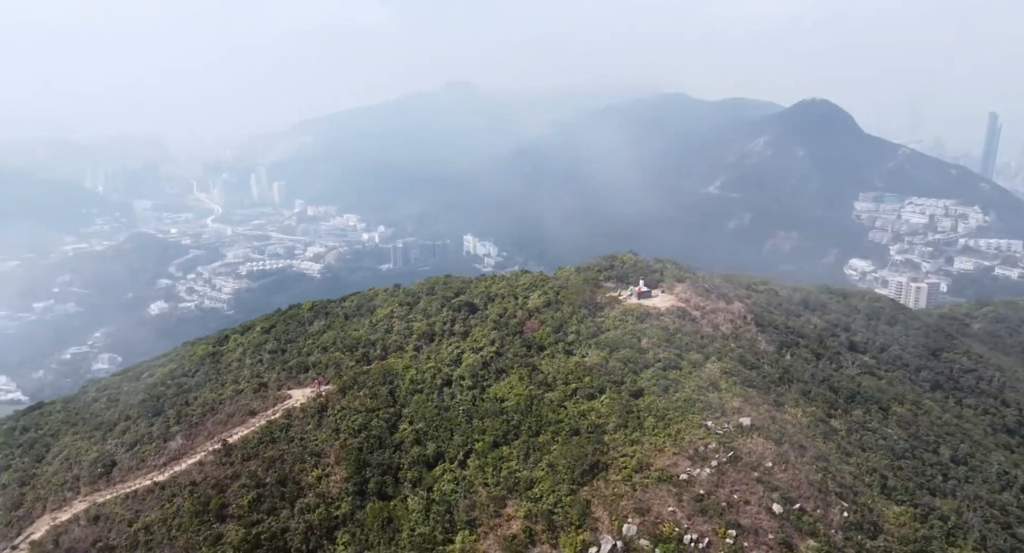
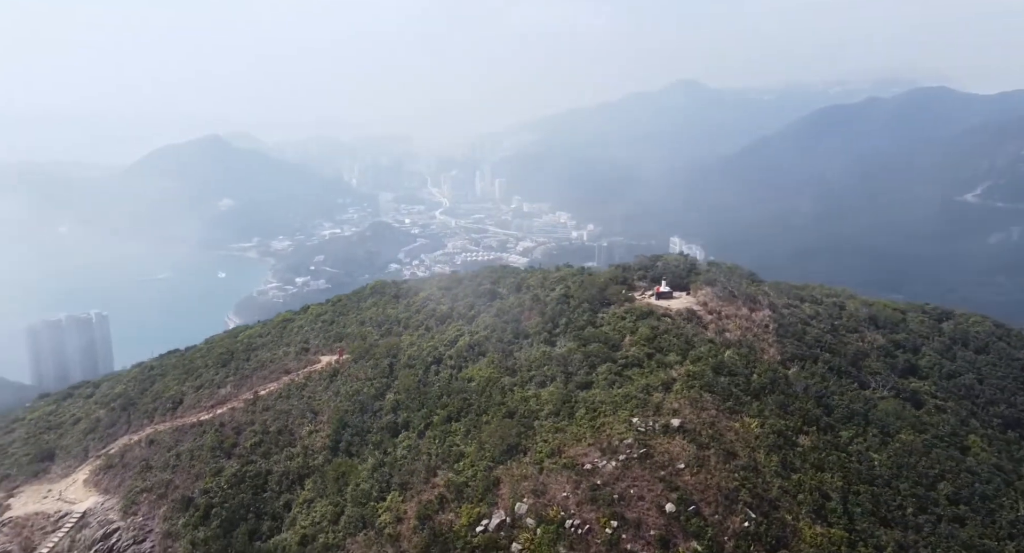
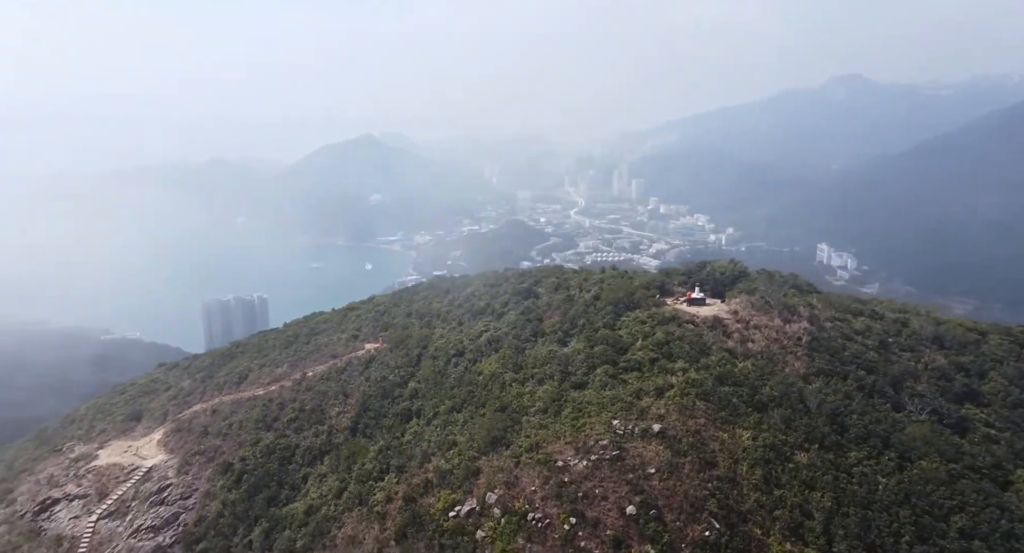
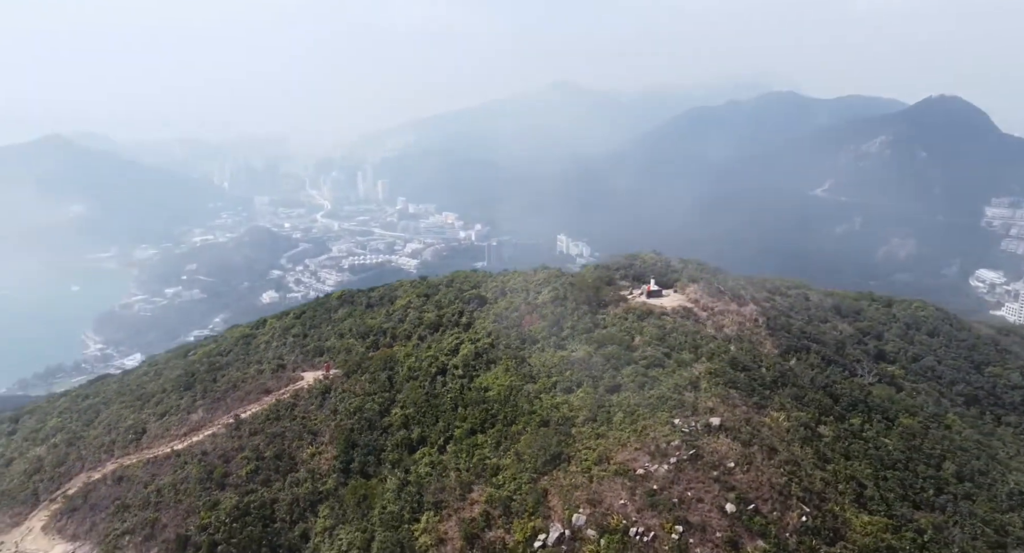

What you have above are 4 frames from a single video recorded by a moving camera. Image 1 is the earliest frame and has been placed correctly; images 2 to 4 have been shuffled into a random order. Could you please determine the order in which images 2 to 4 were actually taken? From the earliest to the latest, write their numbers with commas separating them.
4, 2, 3
